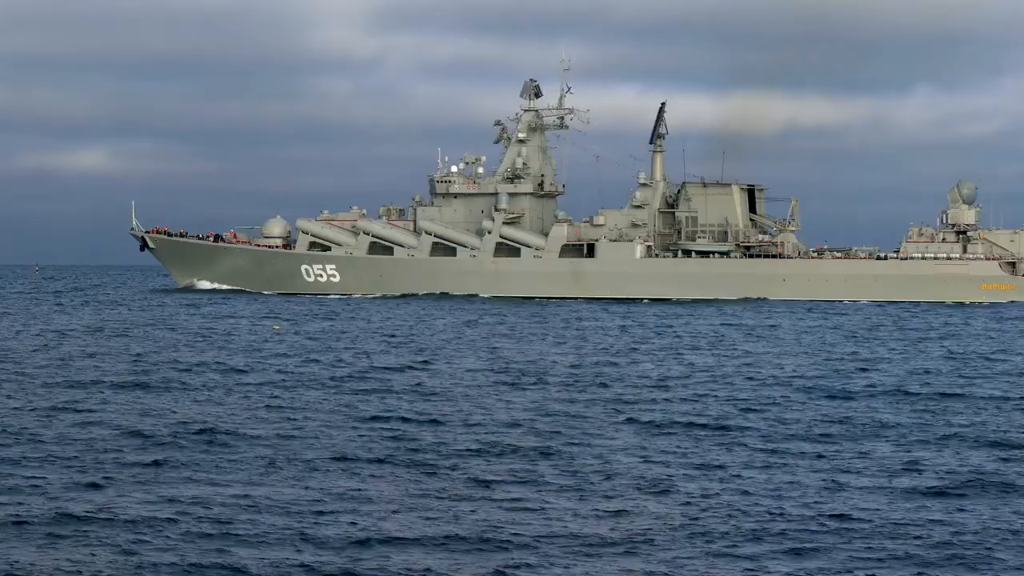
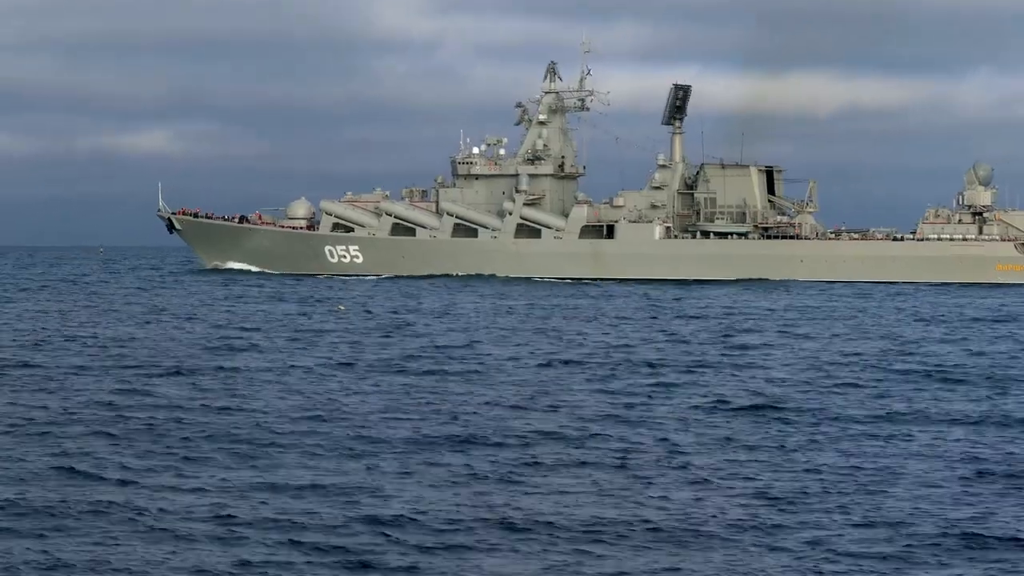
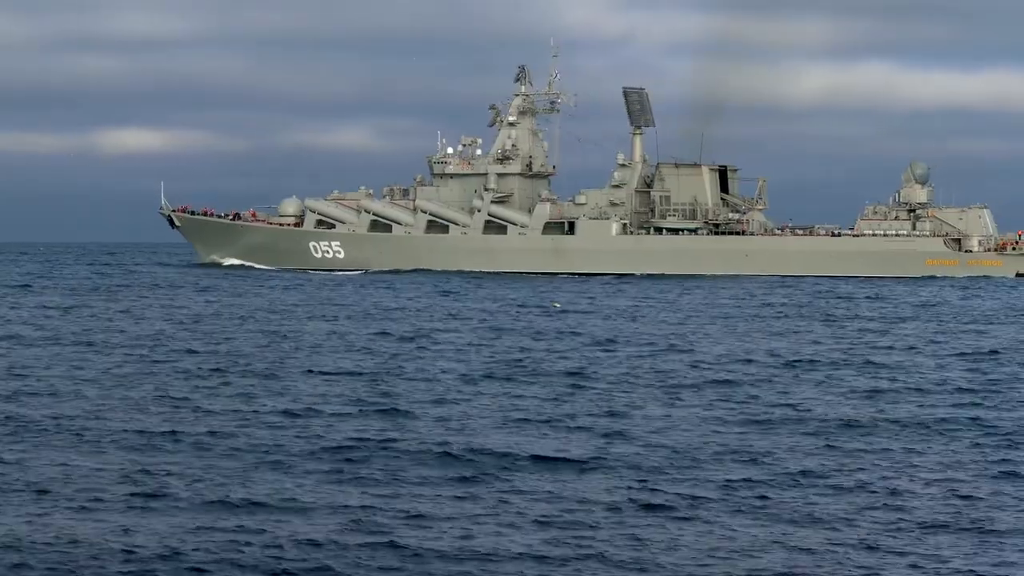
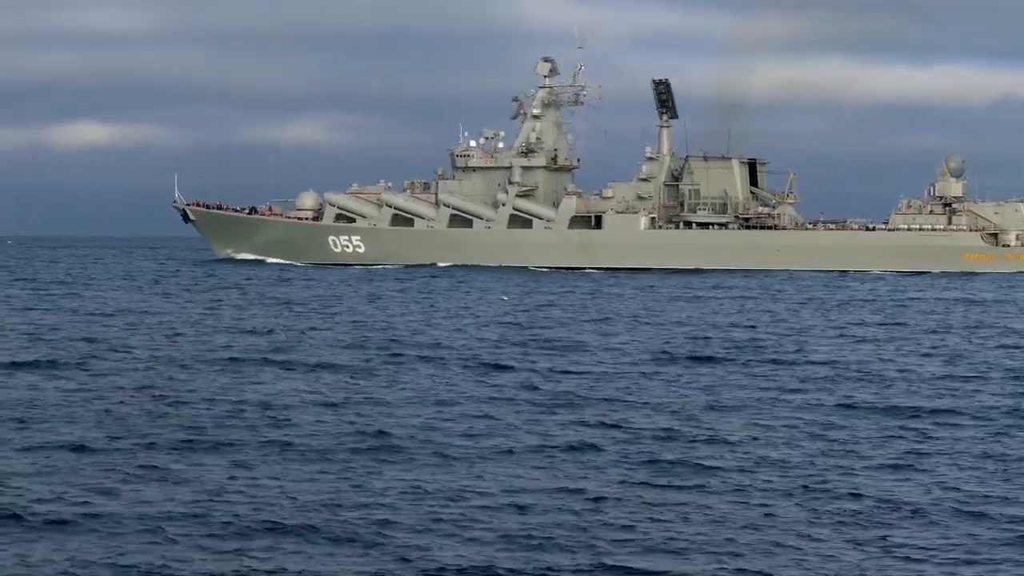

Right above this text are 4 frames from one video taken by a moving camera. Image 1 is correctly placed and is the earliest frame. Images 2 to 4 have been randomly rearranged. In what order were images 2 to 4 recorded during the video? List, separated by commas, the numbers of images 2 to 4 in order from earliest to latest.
2, 4, 3
